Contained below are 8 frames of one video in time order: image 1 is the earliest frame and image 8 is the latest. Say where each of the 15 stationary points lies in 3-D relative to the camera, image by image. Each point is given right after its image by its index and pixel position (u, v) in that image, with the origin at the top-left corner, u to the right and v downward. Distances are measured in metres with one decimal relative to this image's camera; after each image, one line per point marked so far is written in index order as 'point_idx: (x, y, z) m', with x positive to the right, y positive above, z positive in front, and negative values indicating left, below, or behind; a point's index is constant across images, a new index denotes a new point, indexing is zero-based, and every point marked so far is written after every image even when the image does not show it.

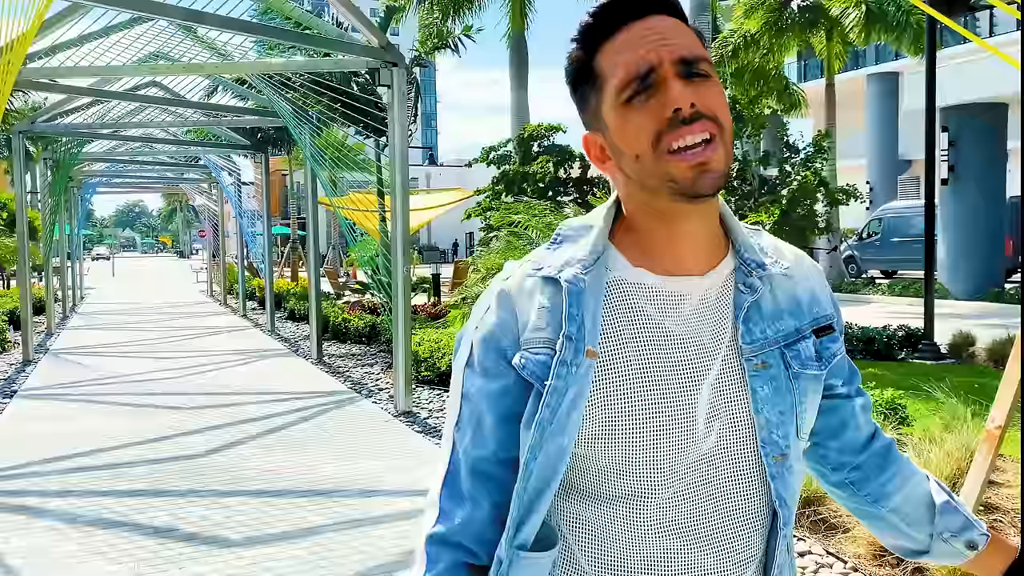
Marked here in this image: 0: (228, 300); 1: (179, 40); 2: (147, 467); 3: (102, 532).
0: (-6.5, -0.3, +19.8) m
1: (-3.0, +2.2, +7.9) m
2: (-2.1, -1.0, +5.1) m
3: (-1.8, -1.1, +3.9) m
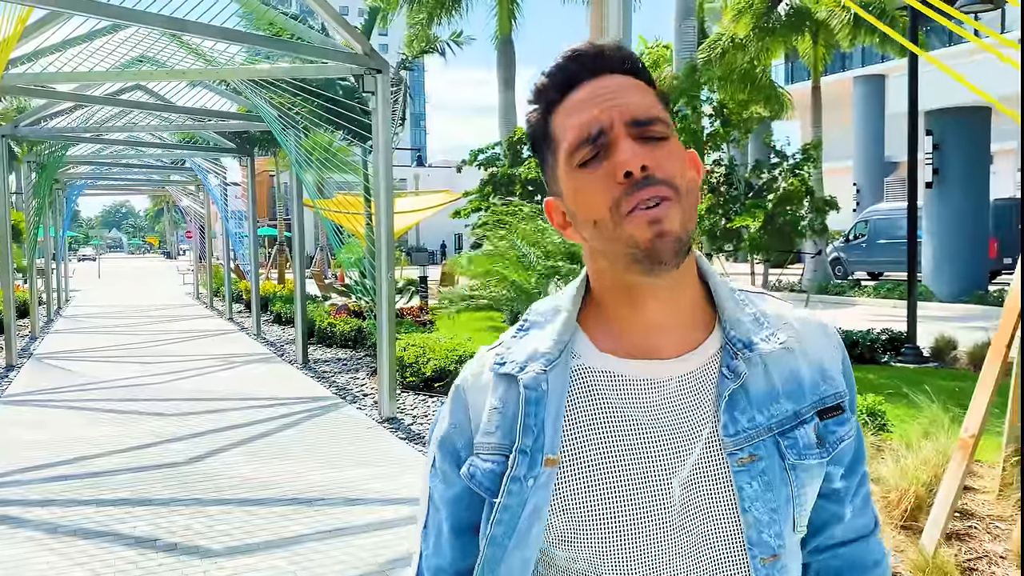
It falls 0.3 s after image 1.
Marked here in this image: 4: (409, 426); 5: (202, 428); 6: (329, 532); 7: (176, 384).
0: (-6.7, -0.3, +19.7) m
1: (-3.2, +2.2, +7.9) m
2: (-2.2, -1.1, +5.0) m
3: (-1.9, -1.1, +3.9) m
4: (-0.7, -1.0, +6.2) m
5: (-2.3, -1.0, +6.4) m
6: (-0.9, -1.1, +4.0) m
7: (-3.3, -0.9, +8.4) m
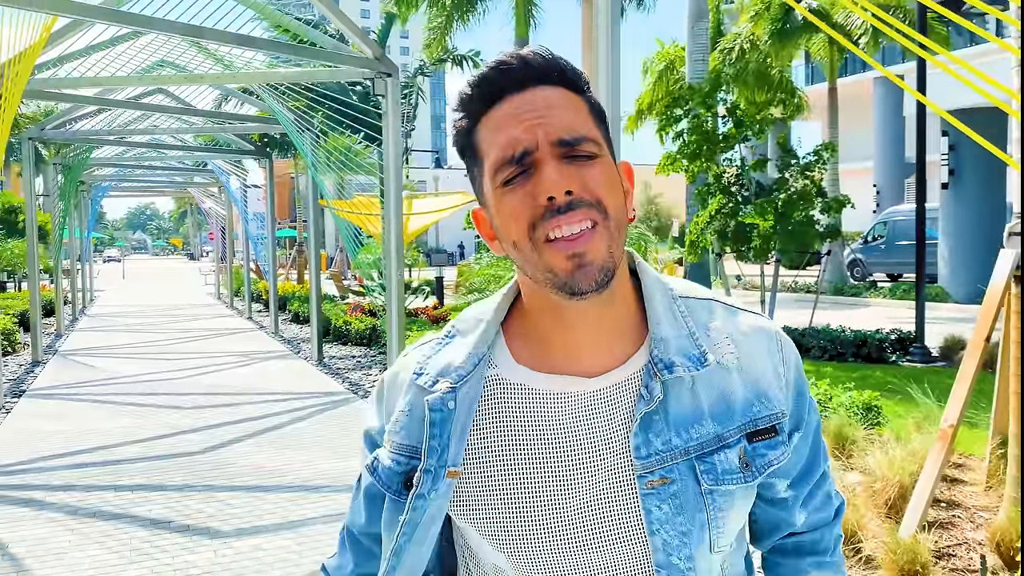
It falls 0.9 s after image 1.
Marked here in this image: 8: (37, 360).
0: (-6.4, -0.3, +20.0) m
1: (-3.1, +2.2, +8.1) m
2: (-2.2, -1.1, +5.3) m
3: (-2.0, -1.1, +4.1) m
4: (-0.7, -1.0, +6.4) m
5: (-2.2, -1.0, +6.6) m
6: (-0.9, -1.1, +4.2) m
7: (-3.2, -0.9, +8.7) m
8: (-5.5, -0.8, +10.0) m
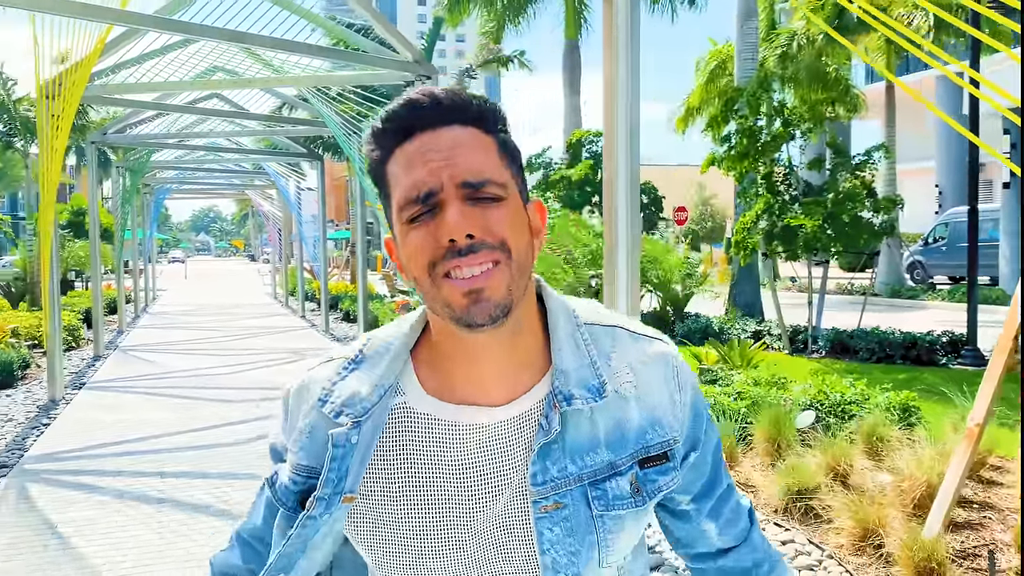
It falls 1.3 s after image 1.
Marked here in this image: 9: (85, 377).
0: (-5.2, -0.3, +20.5) m
1: (-2.7, +2.2, +8.4) m
2: (-2.0, -1.0, +5.5) m
3: (-1.8, -1.1, +4.3) m
4: (-0.4, -1.0, +6.5) m
5: (-2.0, -1.0, +6.8) m
6: (-0.7, -1.1, +4.4) m
7: (-2.8, -0.9, +9.0) m
8: (-5.0, -0.8, +10.5) m
9: (-4.3, -0.9, +8.8) m
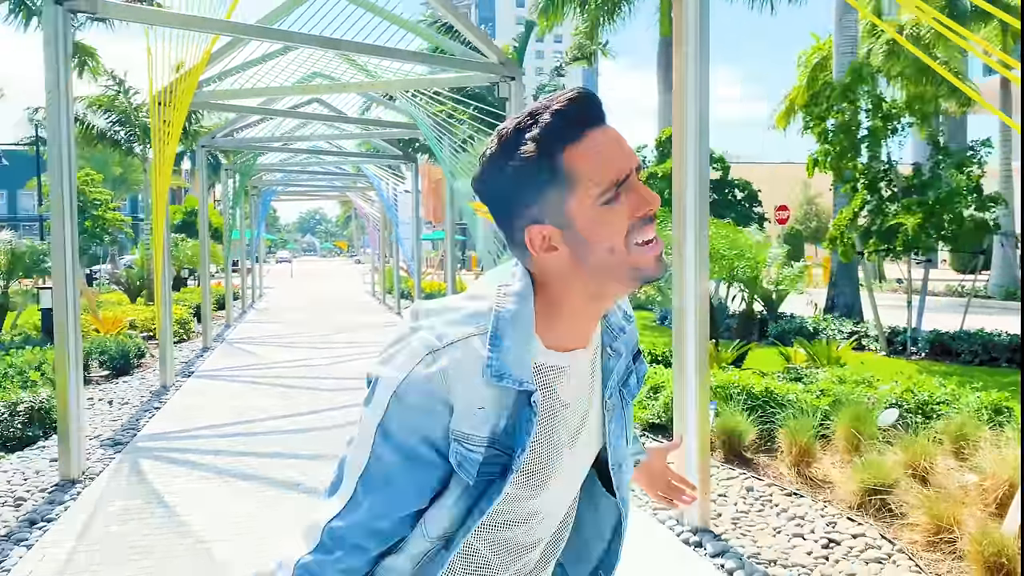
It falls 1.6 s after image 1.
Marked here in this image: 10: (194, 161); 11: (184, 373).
0: (-3.0, -0.3, +21.1) m
1: (-1.8, +2.3, +8.8) m
2: (-1.5, -1.0, +5.8) m
3: (-1.4, -1.0, +4.7) m
4: (+0.2, -0.9, +6.7) m
5: (-1.3, -0.9, +7.1) m
6: (-0.4, -1.0, +4.6) m
7: (-1.9, -0.8, +9.4) m
8: (-3.9, -0.7, +11.1) m
9: (-3.4, -0.8, +9.4) m
10: (-4.7, +1.9, +12.8) m
11: (-3.3, -0.9, +8.8) m
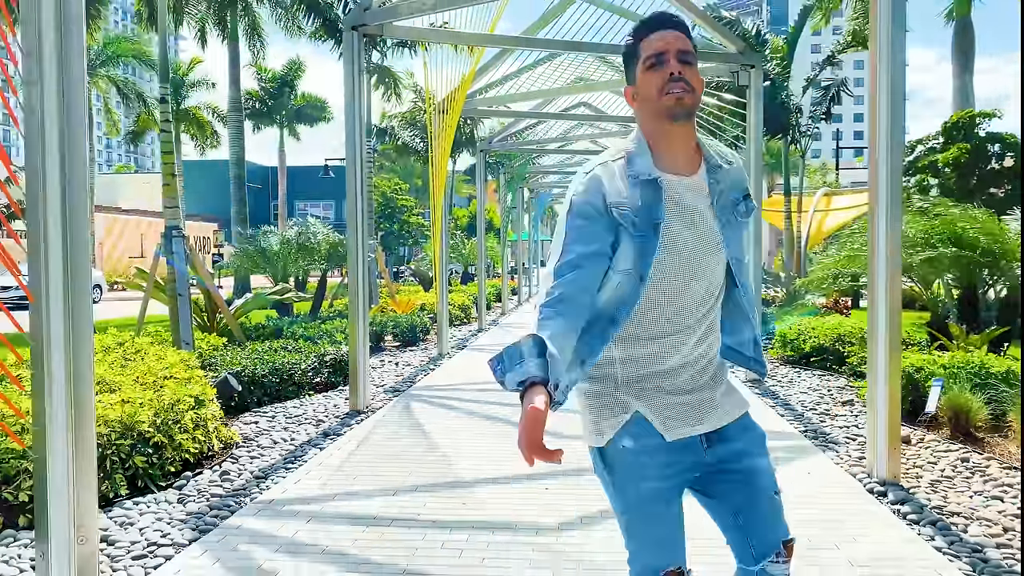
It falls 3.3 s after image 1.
0: (+3.6, -0.3, +21.6) m
1: (+0.9, +2.4, +9.5) m
2: (+0.2, -0.8, +6.6) m
3: (-0.2, -0.9, +5.5) m
4: (+2.0, -0.8, +6.9) m
5: (+0.8, -0.8, +7.8) m
6: (+0.8, -0.9, +5.1) m
7: (+1.0, -0.7, +10.1) m
8: (-0.4, -0.6, +12.4) m
9: (-0.5, -0.7, +10.6) m
10: (-0.6, +2.0, +14.3) m
11: (-0.6, -0.7, +10.1) m
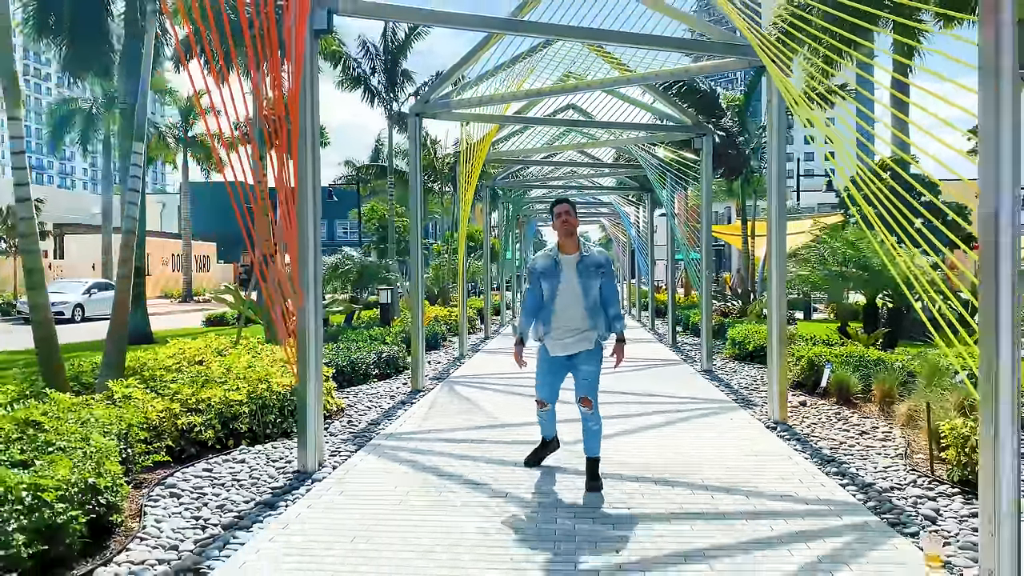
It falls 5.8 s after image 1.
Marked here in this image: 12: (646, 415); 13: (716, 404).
0: (+3.4, -0.7, +23.9) m
1: (+0.9, +2.3, +11.9) m
2: (+0.3, -0.9, +8.9) m
3: (0.0, -1.0, +7.7) m
4: (+2.2, -0.9, +9.2) m
5: (+0.9, -0.9, +10.1) m
6: (+1.0, -1.0, +7.3) m
7: (+1.0, -0.9, +12.3) m
8: (-0.4, -0.8, +14.6) m
9: (-0.5, -0.9, +12.8) m
10: (-0.6, +1.7, +16.5) m
11: (-0.6, -0.9, +12.3) m
12: (+1.0, -1.0, +6.8) m
13: (+1.7, -0.9, +7.1) m
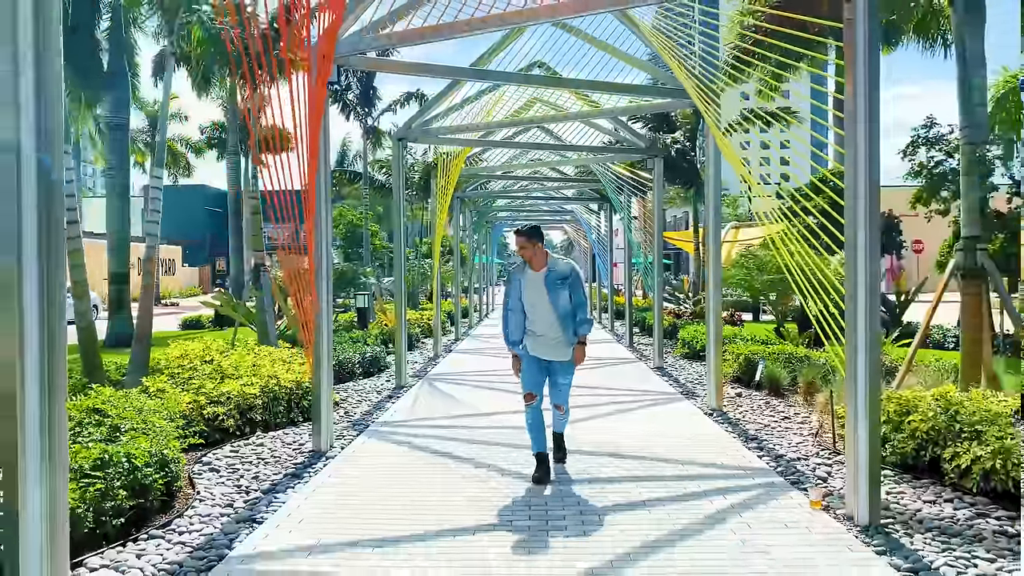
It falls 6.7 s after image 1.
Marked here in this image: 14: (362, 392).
0: (+2.4, -0.8, +25.0) m
1: (+0.5, +2.2, +12.9) m
2: (0.0, -1.0, +9.9) m
3: (-0.2, -1.0, +8.7) m
4: (+1.8, -1.0, +10.3) m
5: (+0.5, -1.0, +11.1) m
6: (+0.8, -1.0, +8.4) m
7: (+0.5, -1.0, +13.4) m
8: (-1.0, -0.9, +15.6) m
9: (-1.0, -1.0, +13.8) m
10: (-1.3, +1.6, +17.5) m
11: (-1.0, -1.0, +13.3) m
12: (+0.8, -1.1, +7.8) m
13: (+1.4, -1.0, +8.2) m
14: (-1.5, -1.0, +8.7) m
